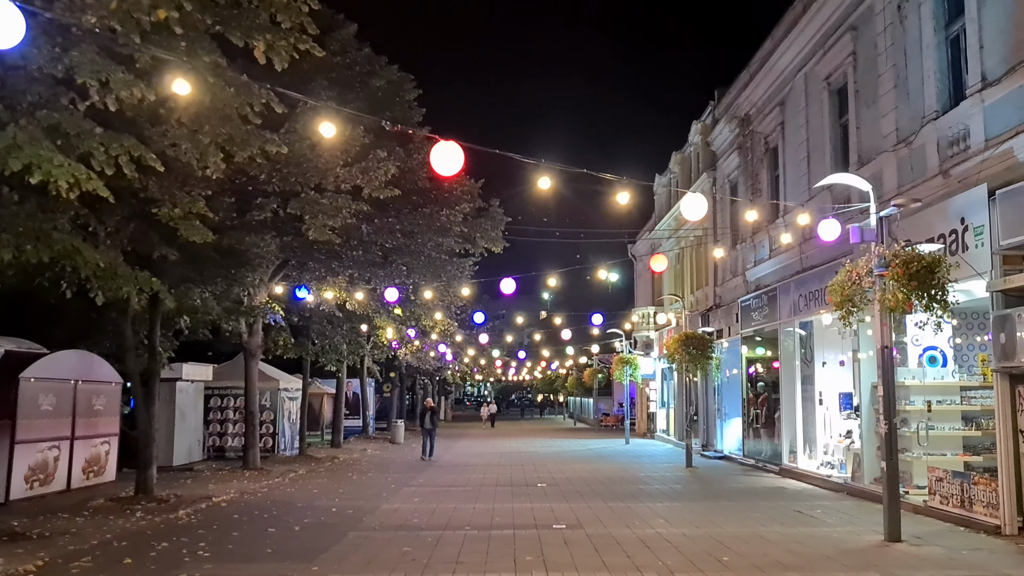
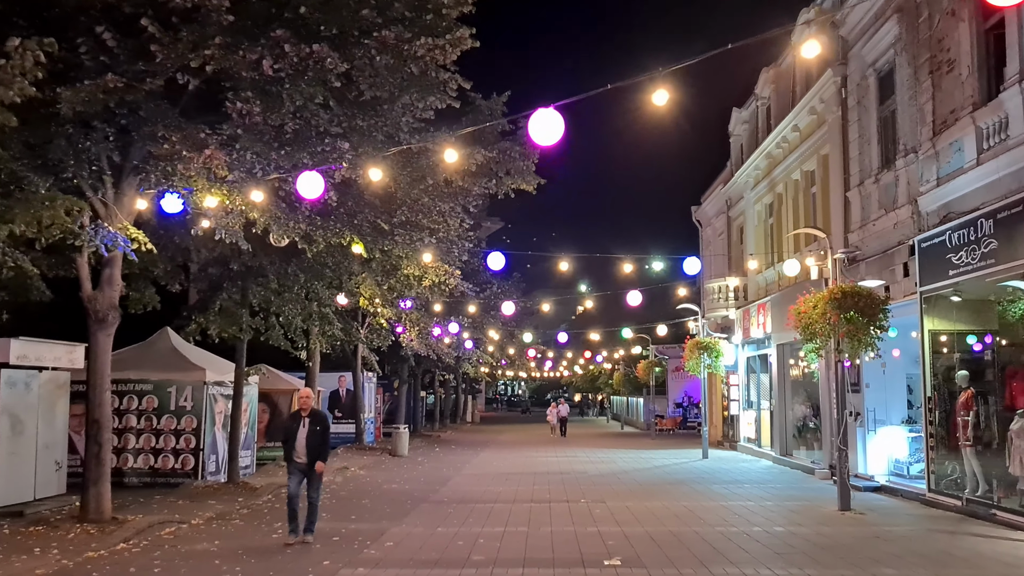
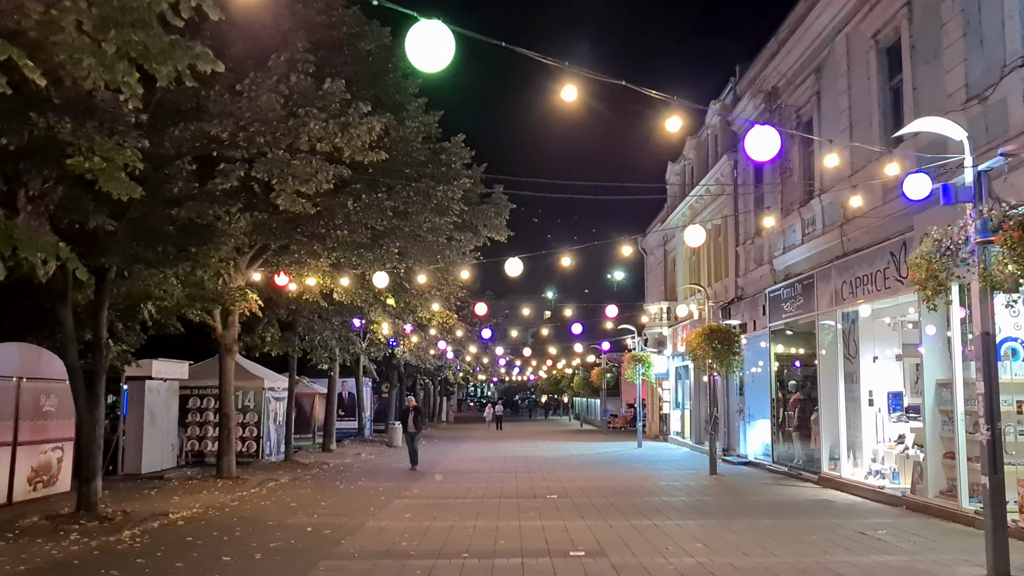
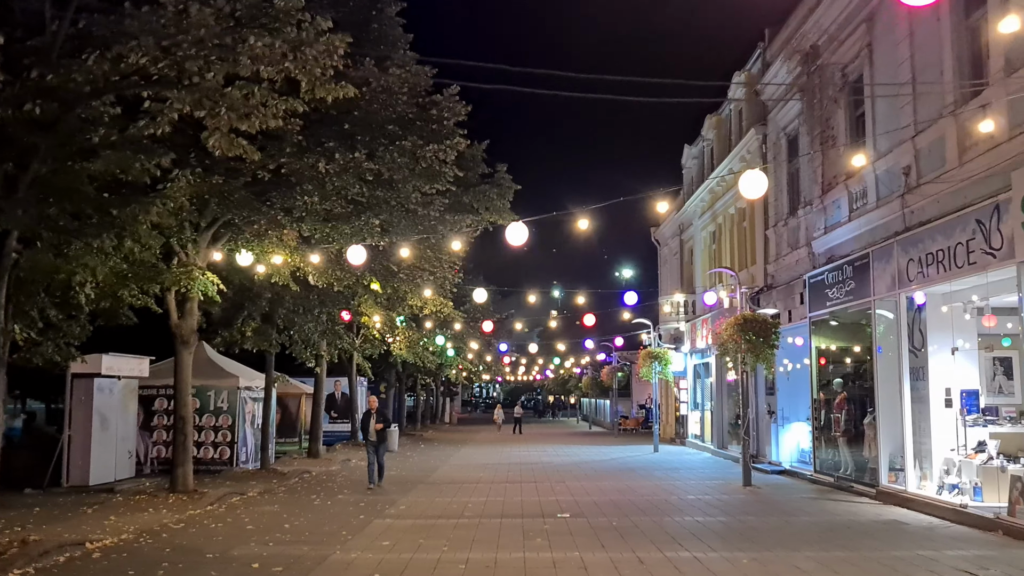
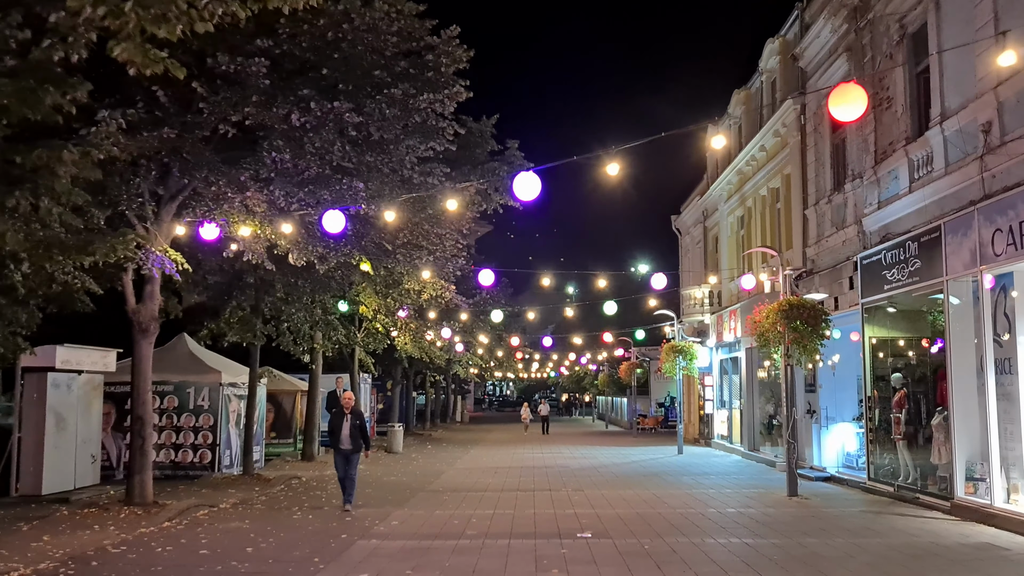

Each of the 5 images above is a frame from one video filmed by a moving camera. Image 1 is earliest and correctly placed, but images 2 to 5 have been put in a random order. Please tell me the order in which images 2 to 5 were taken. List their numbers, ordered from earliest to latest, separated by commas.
3, 4, 5, 2
